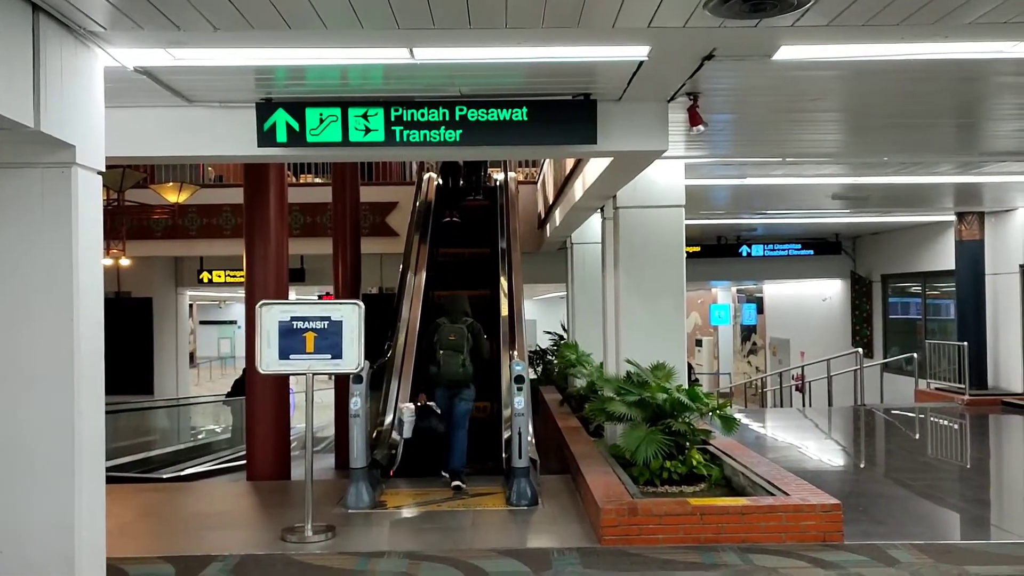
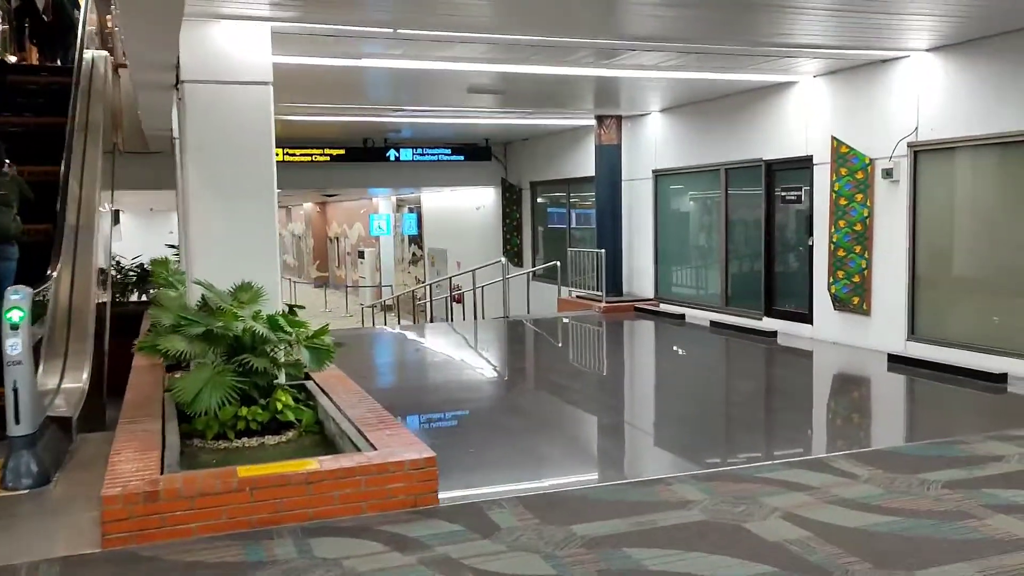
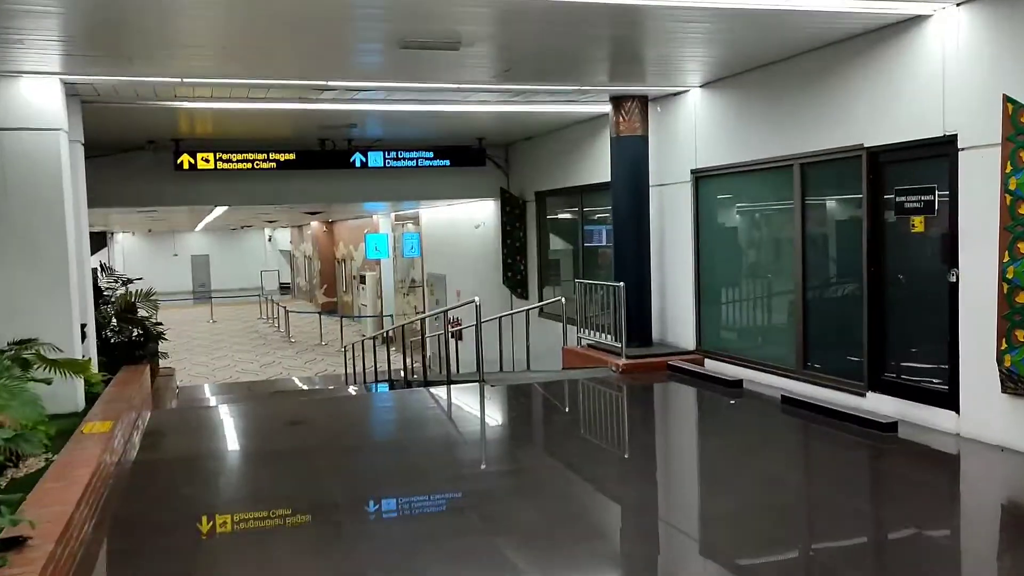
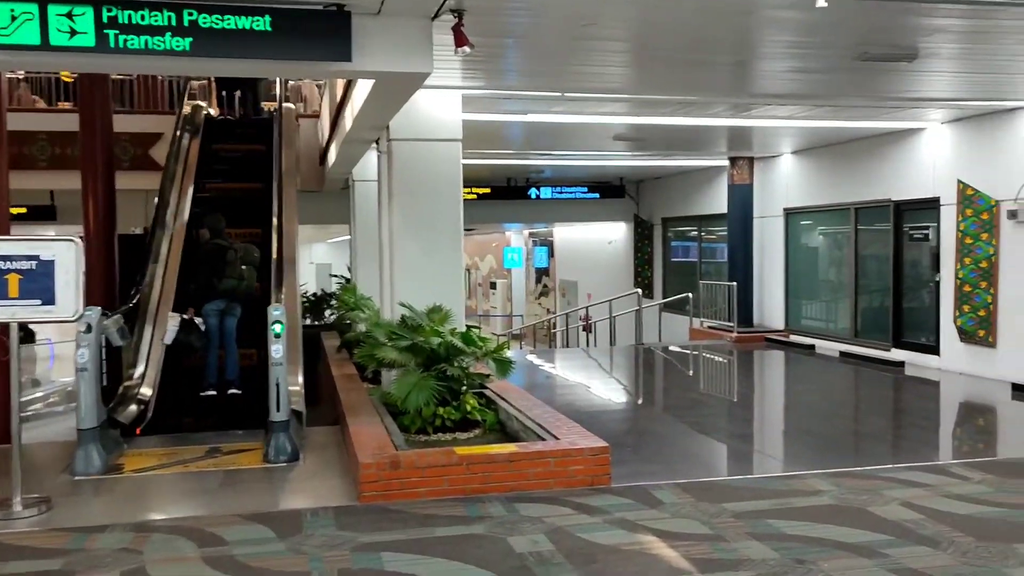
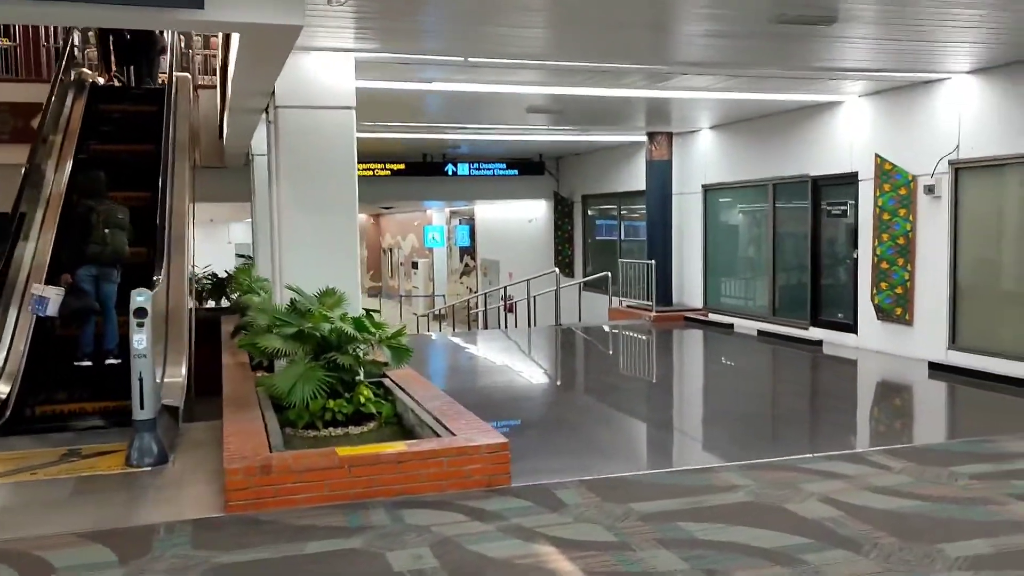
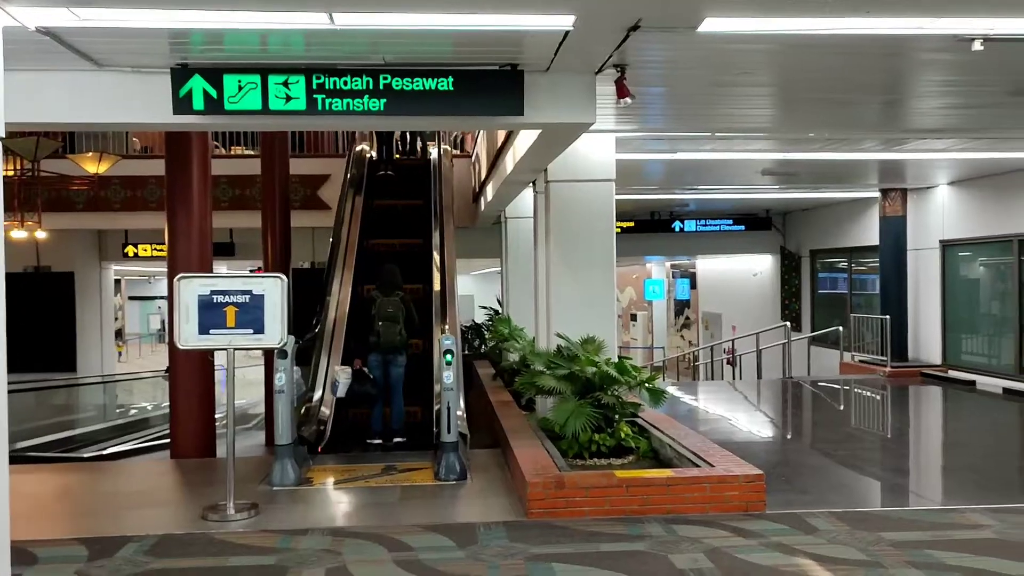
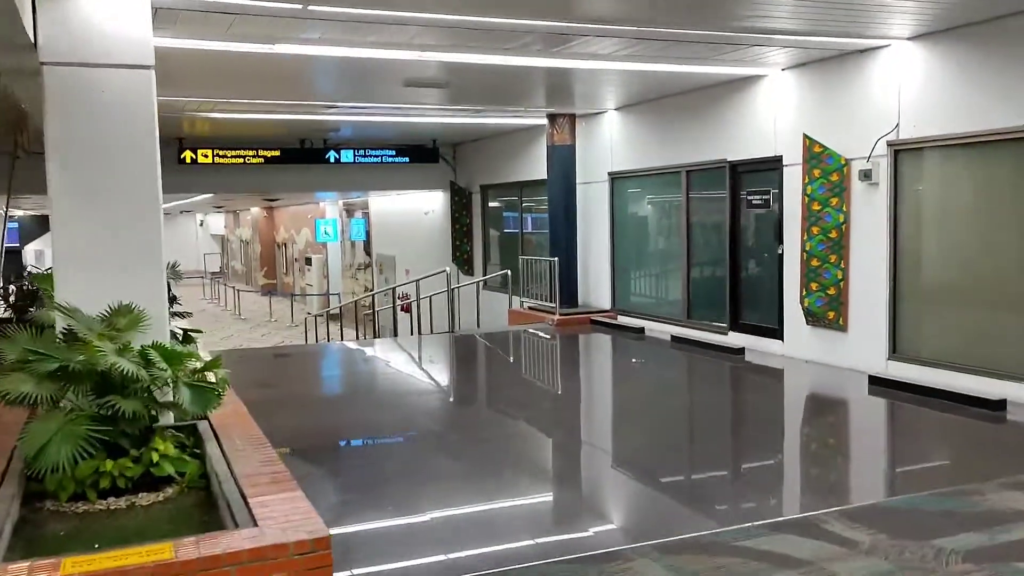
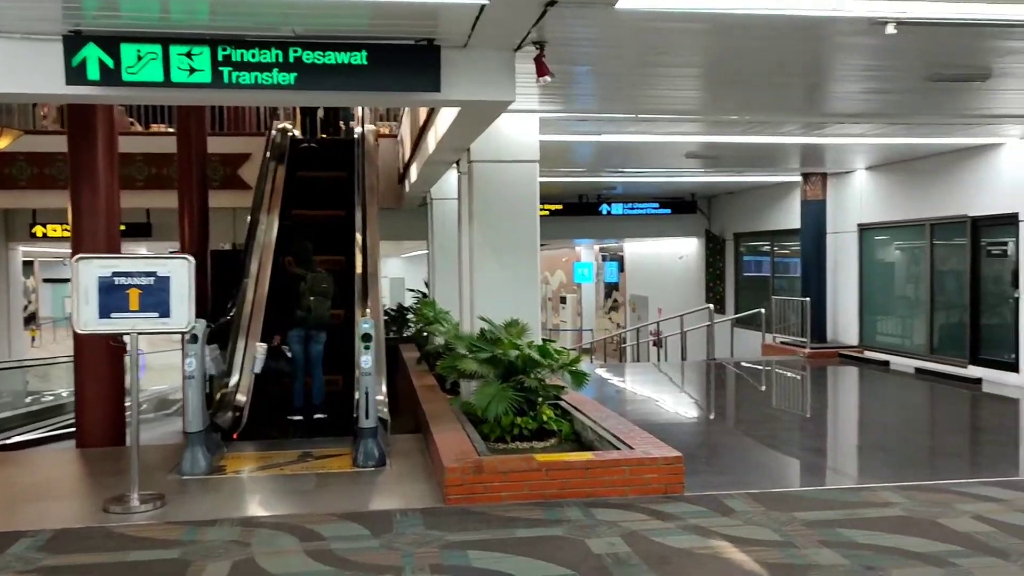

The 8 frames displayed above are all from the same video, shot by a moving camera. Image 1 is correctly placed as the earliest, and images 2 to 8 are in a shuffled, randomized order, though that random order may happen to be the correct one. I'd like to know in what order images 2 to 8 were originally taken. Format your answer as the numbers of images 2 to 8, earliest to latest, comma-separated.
6, 8, 4, 5, 2, 7, 3
